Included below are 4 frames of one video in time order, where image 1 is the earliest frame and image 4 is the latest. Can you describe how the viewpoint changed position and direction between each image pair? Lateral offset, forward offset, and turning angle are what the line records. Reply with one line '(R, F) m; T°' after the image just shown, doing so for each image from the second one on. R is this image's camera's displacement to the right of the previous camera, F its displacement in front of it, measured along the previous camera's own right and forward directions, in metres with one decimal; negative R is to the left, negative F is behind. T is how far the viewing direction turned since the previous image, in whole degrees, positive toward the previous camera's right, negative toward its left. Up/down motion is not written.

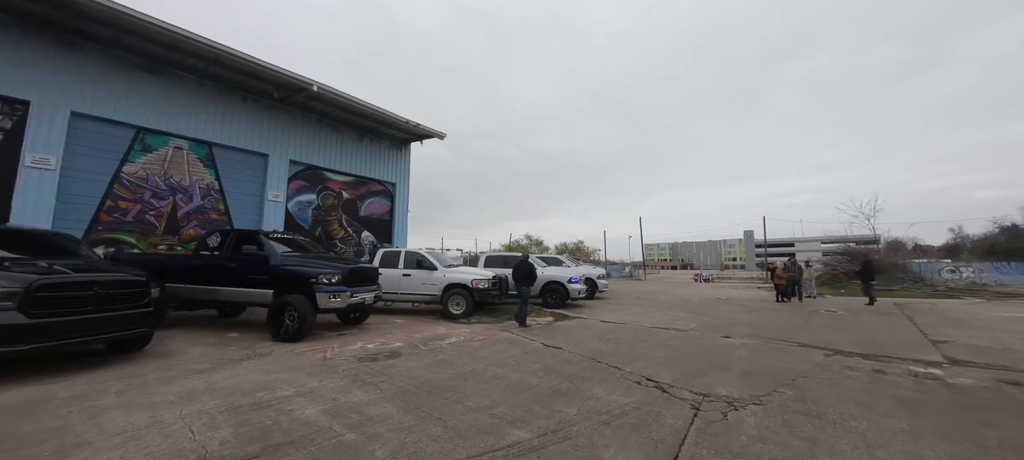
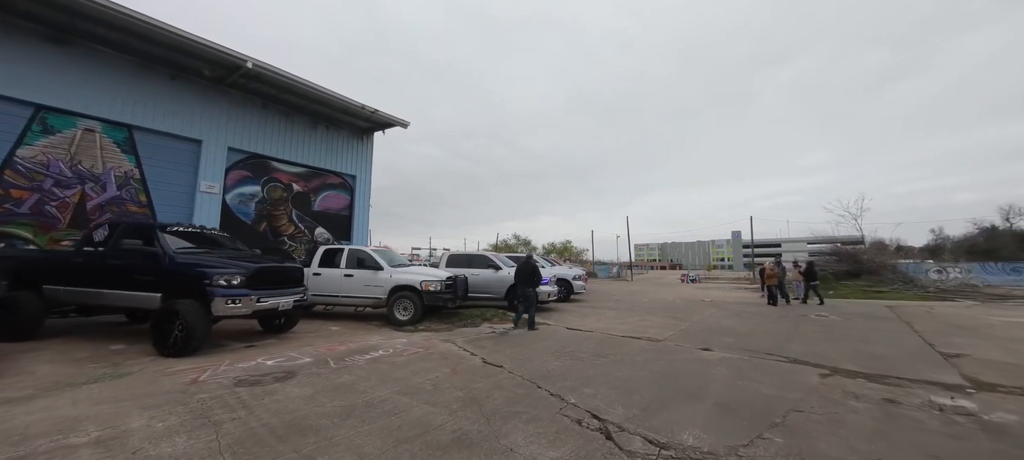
(+0.9, +1.1) m; +1°
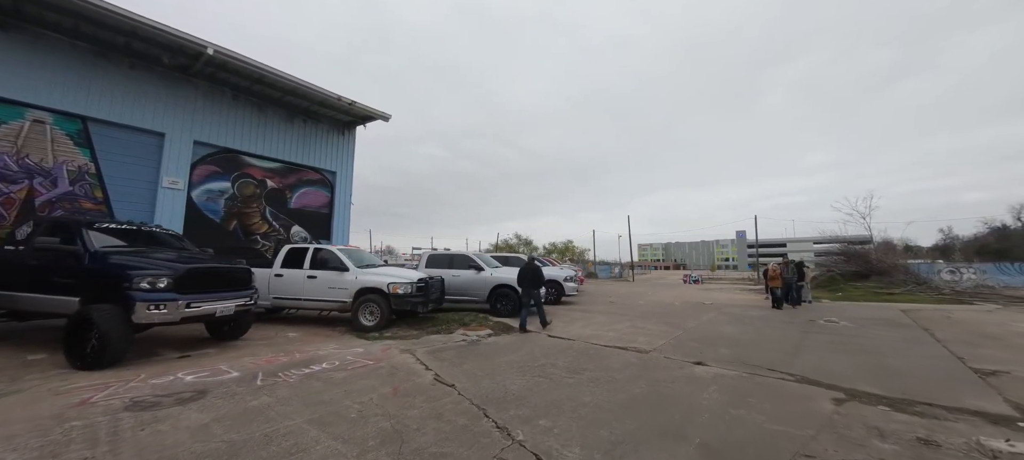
(+0.6, +0.7) m; -1°
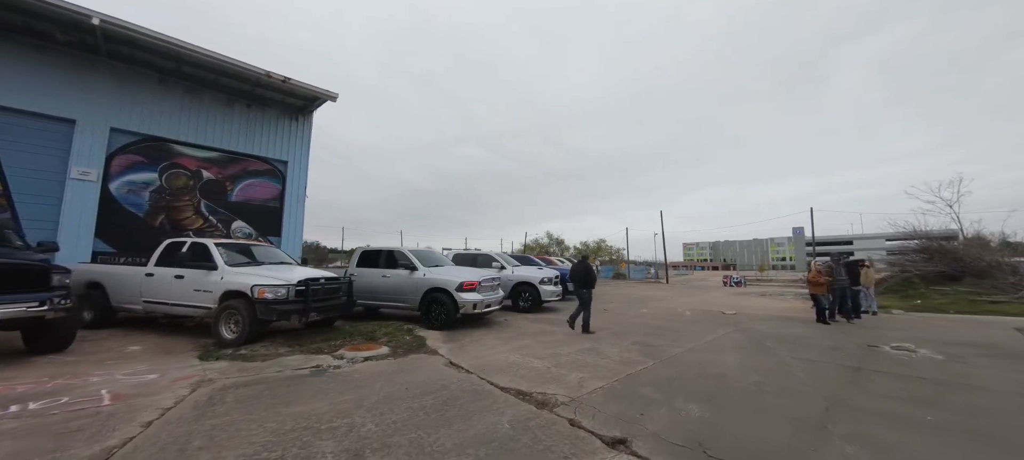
(+2.2, +2.2) m; -6°
